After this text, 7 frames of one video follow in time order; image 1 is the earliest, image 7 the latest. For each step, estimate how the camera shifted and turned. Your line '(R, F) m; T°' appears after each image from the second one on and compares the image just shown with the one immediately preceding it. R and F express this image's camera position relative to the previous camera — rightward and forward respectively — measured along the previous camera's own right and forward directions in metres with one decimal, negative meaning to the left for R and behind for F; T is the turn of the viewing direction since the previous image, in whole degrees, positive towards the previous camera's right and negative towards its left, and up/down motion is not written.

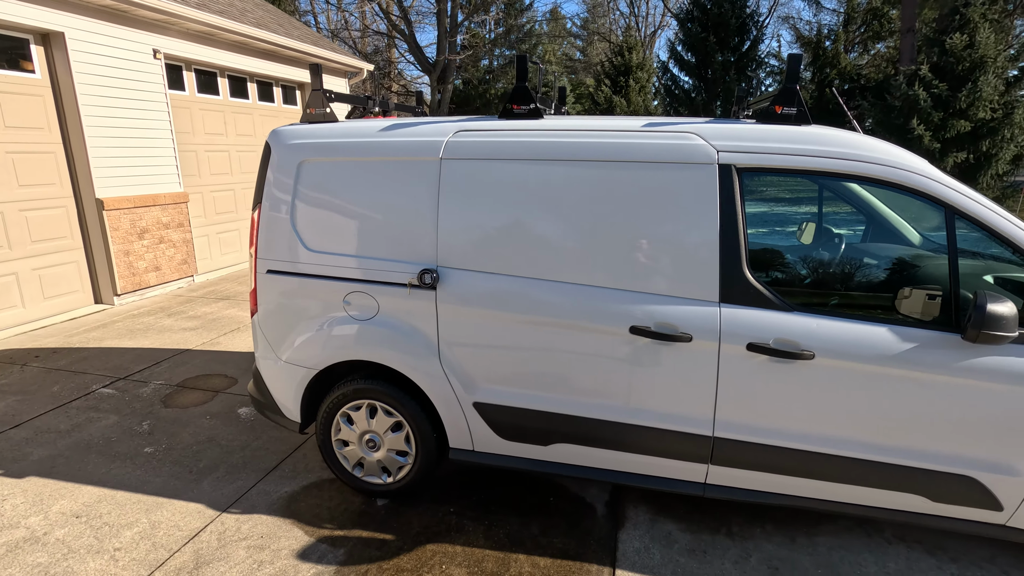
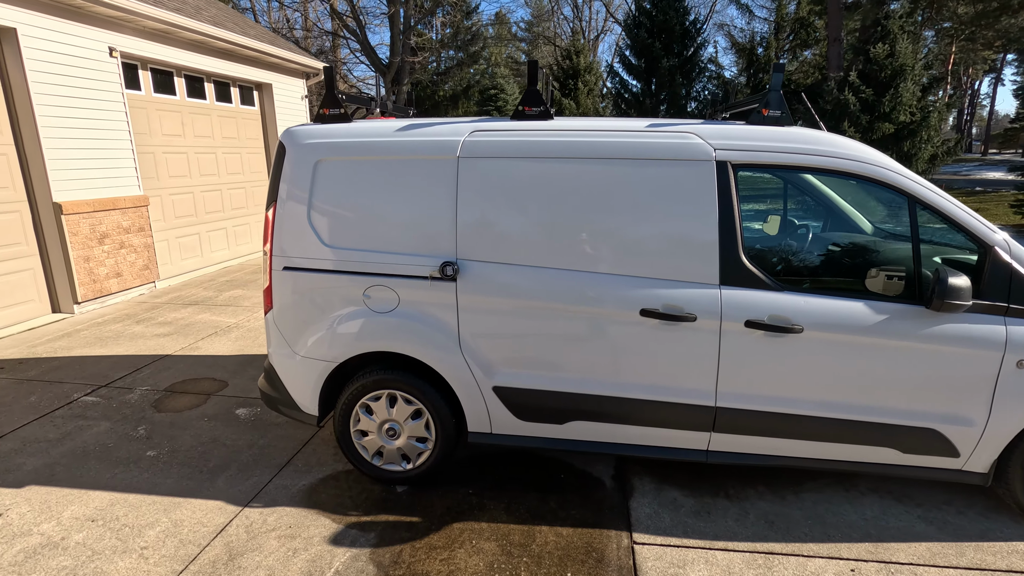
(-0.3, -0.2) m; +5°
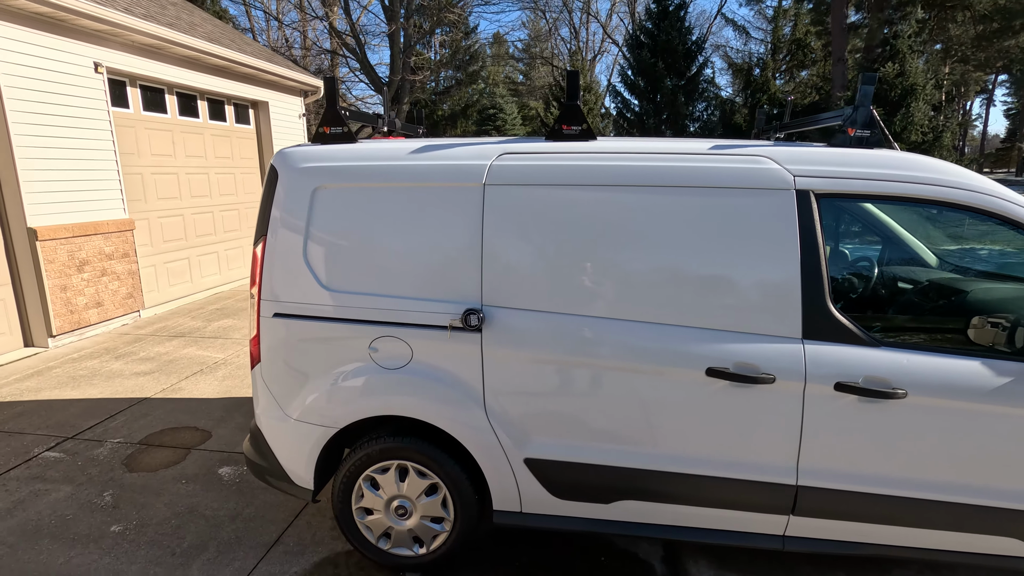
(-0.2, +0.4) m; 0°
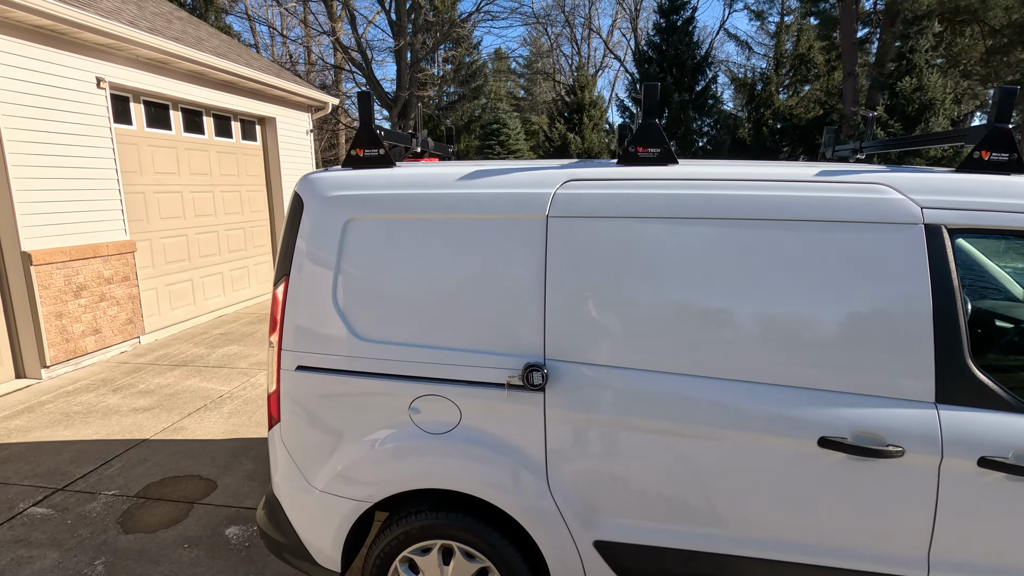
(-0.2, +0.3) m; 0°
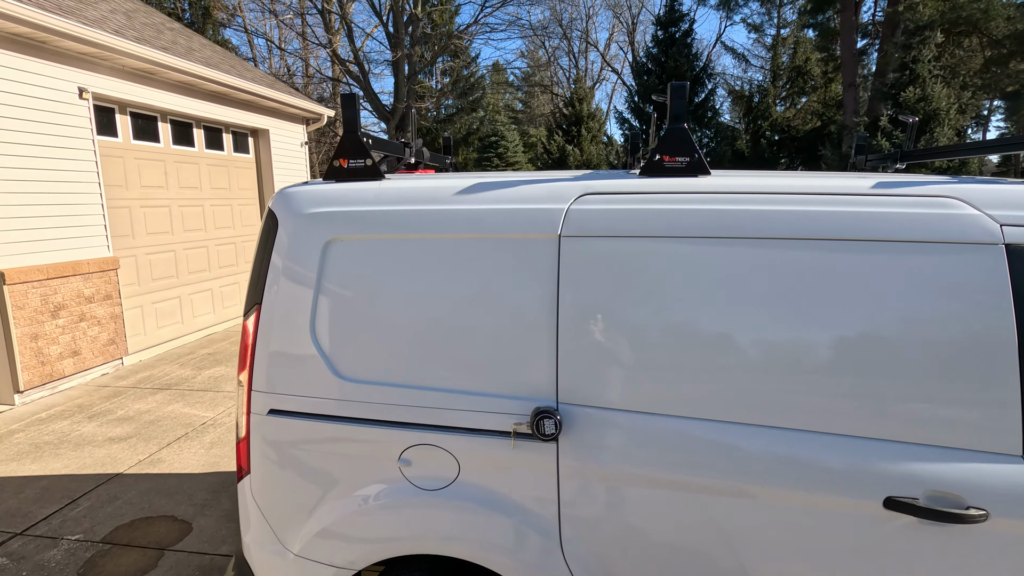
(0.0, +0.3) m; 0°
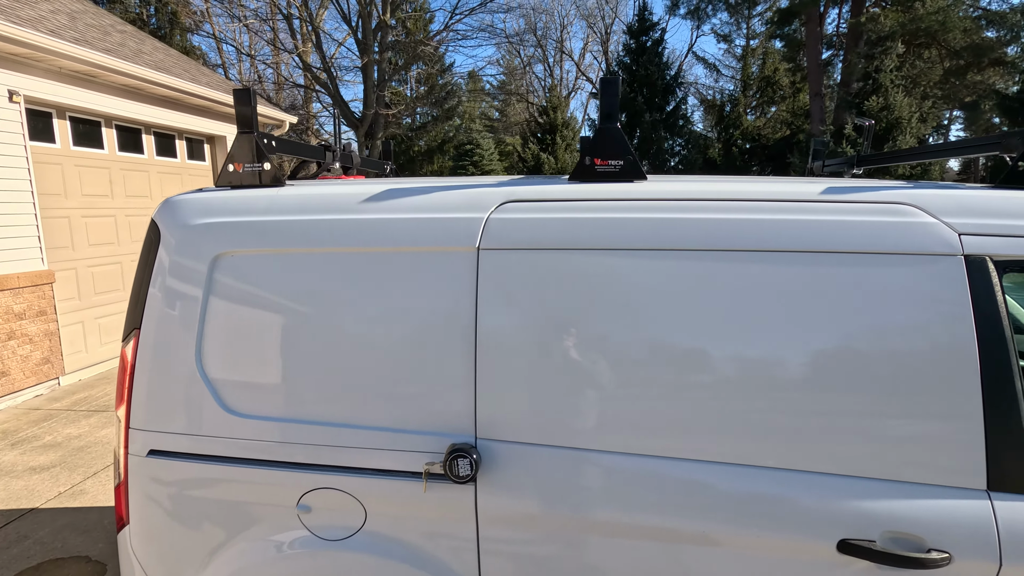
(+0.2, +0.2) m; +2°
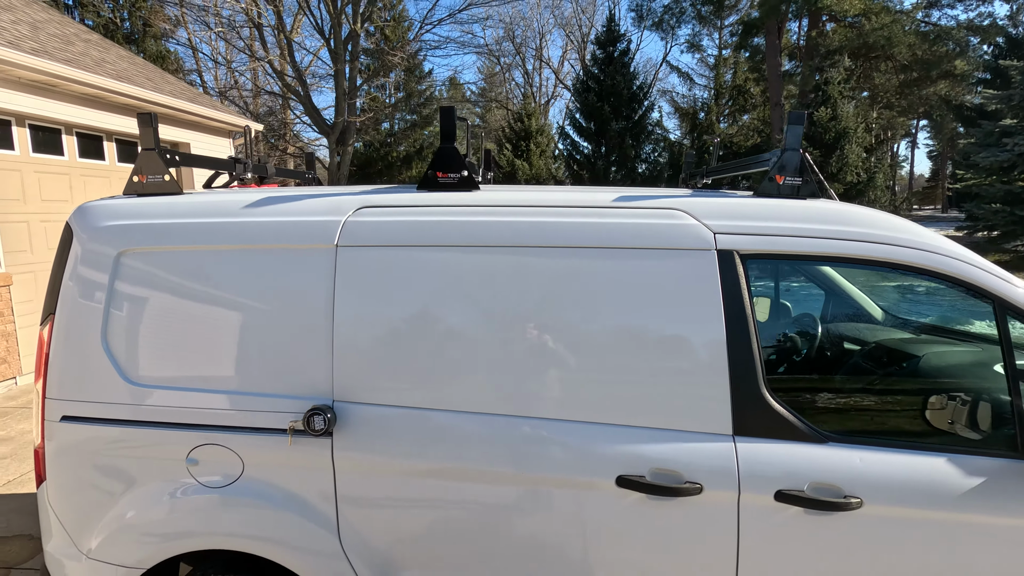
(+0.4, -0.3) m; +2°
